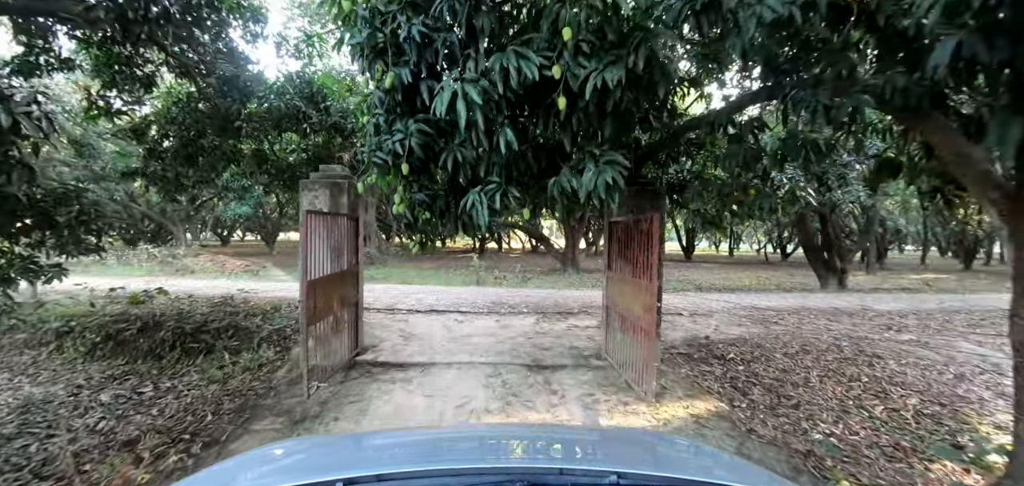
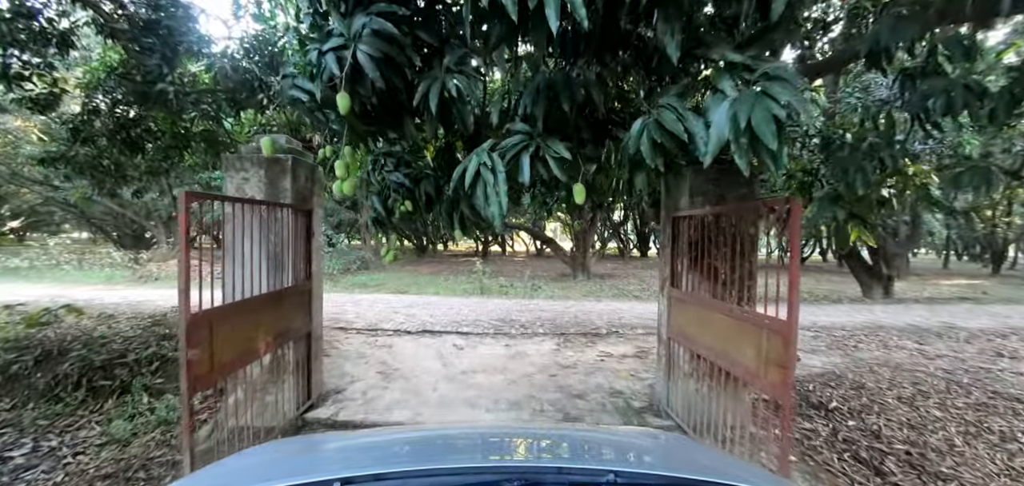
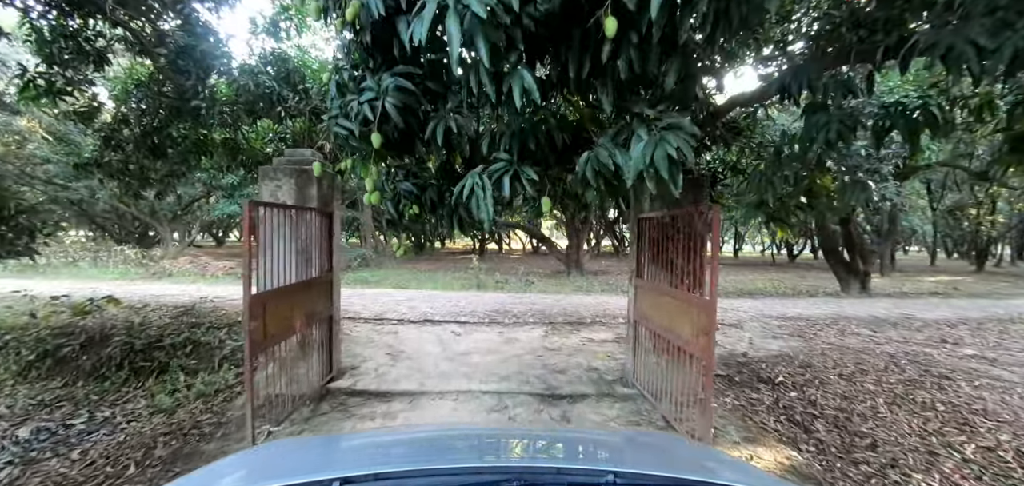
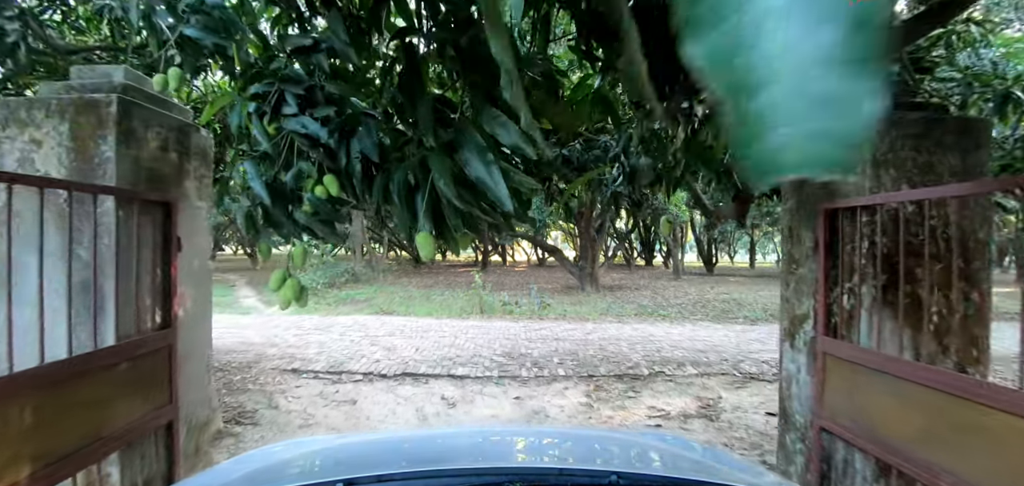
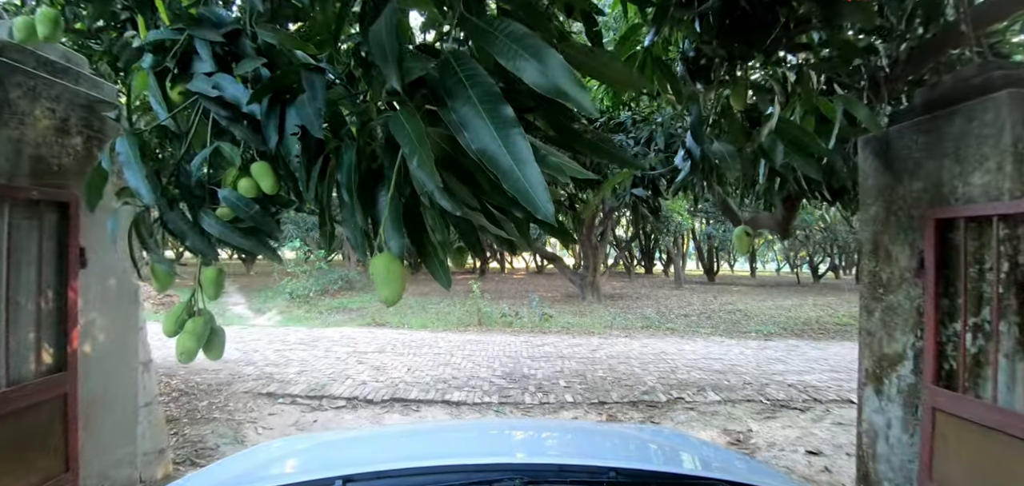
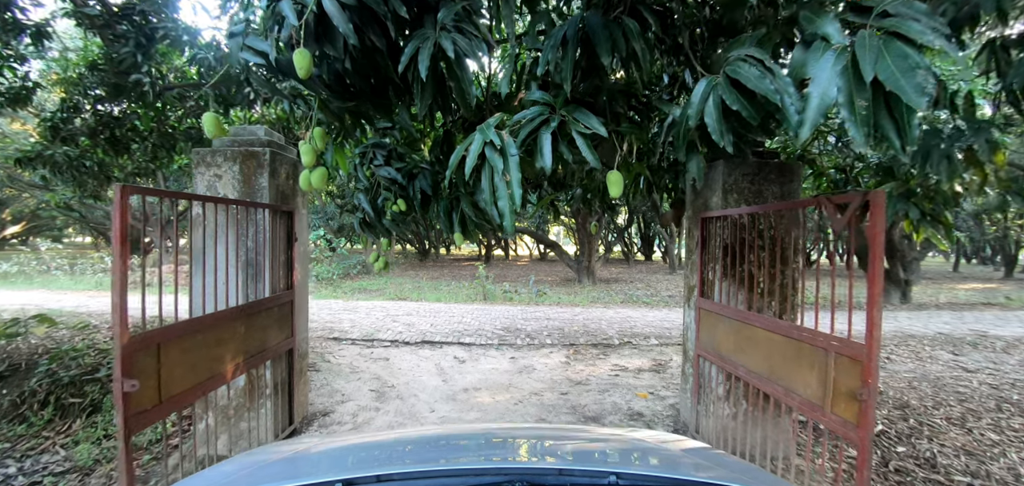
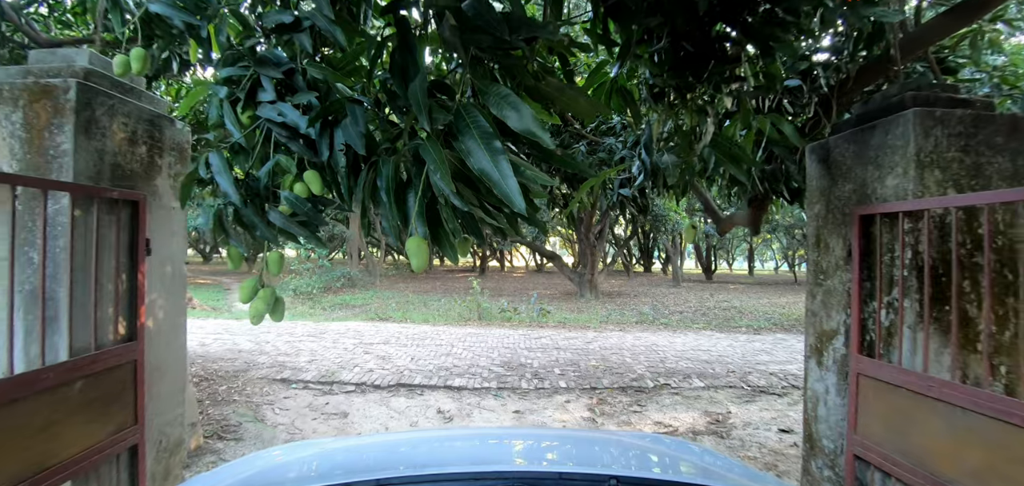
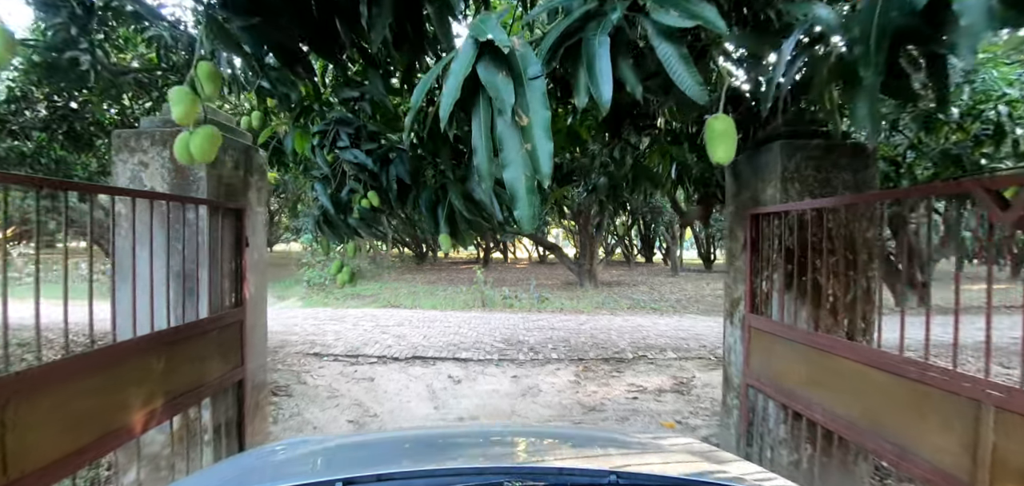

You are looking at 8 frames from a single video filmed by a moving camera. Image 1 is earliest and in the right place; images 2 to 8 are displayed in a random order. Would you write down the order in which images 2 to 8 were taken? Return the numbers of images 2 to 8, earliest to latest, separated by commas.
3, 2, 6, 8, 4, 5, 7
